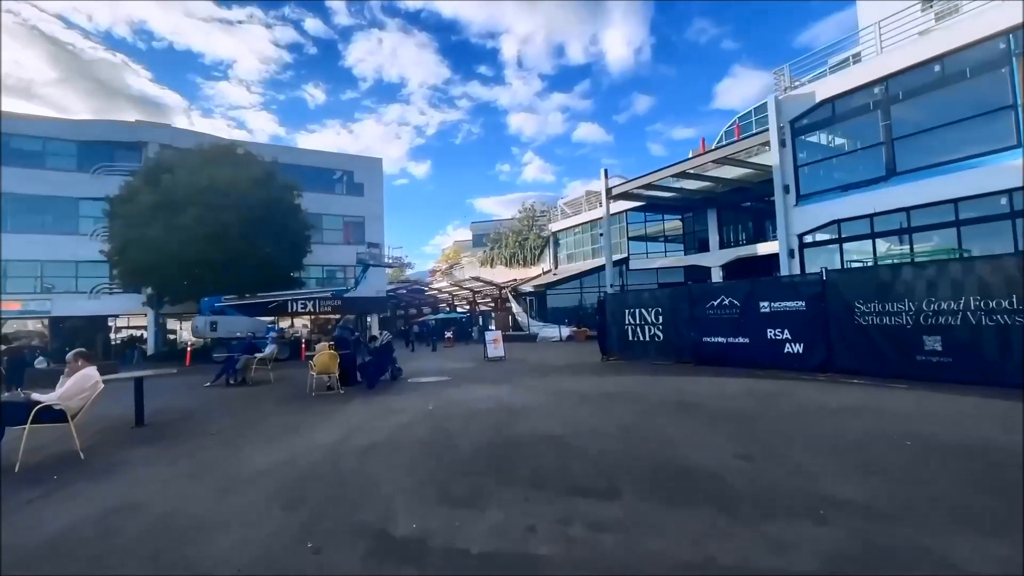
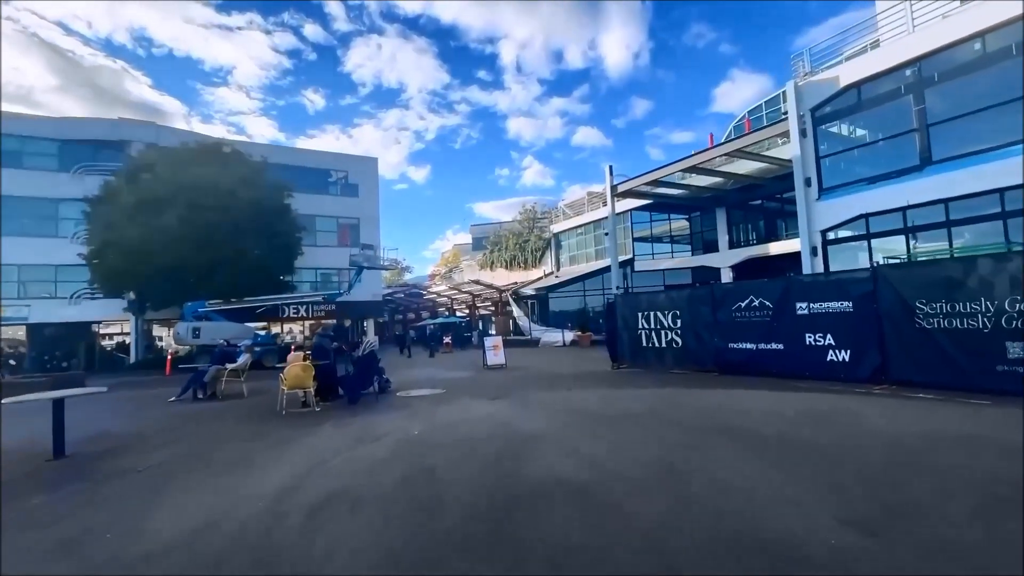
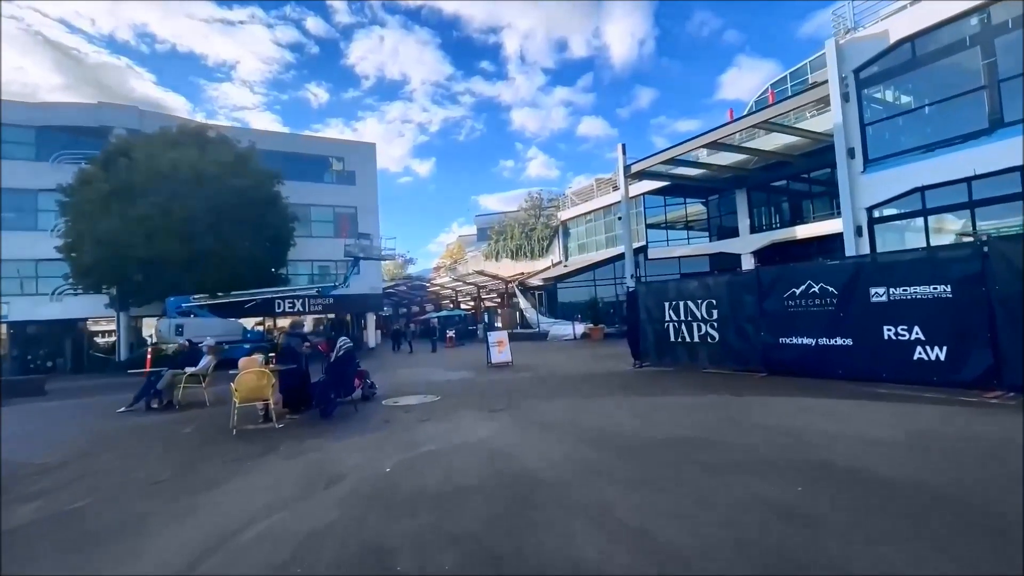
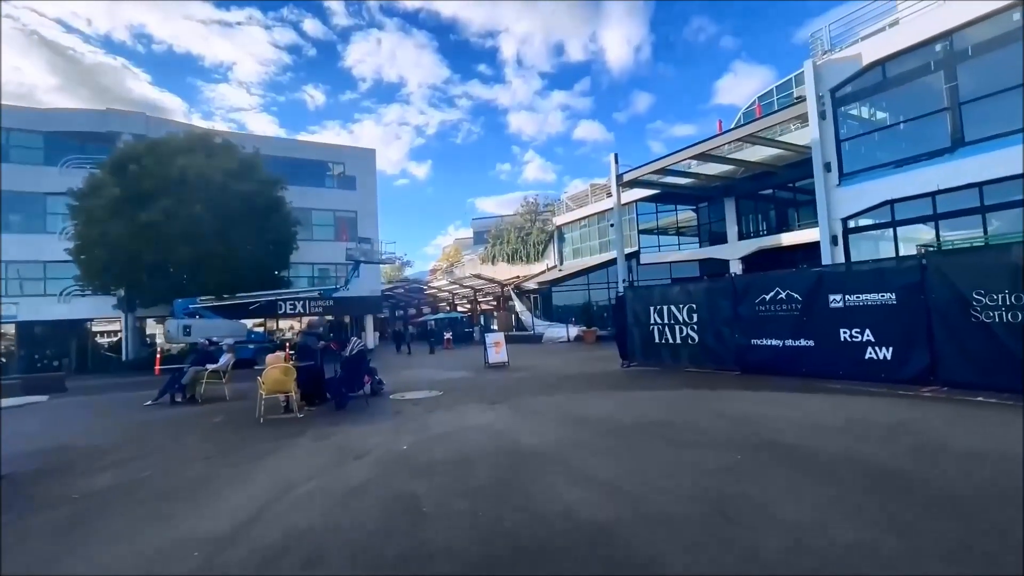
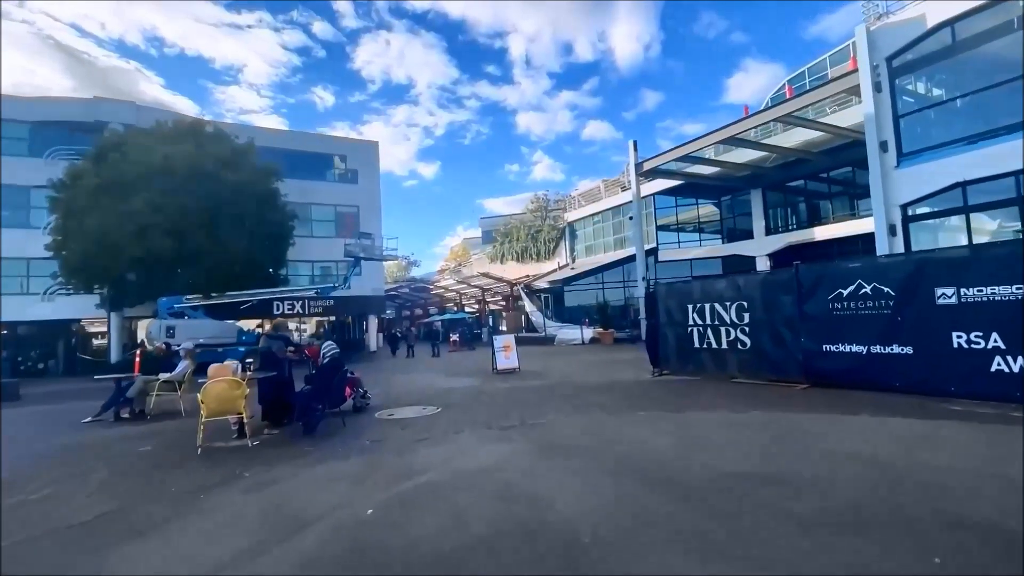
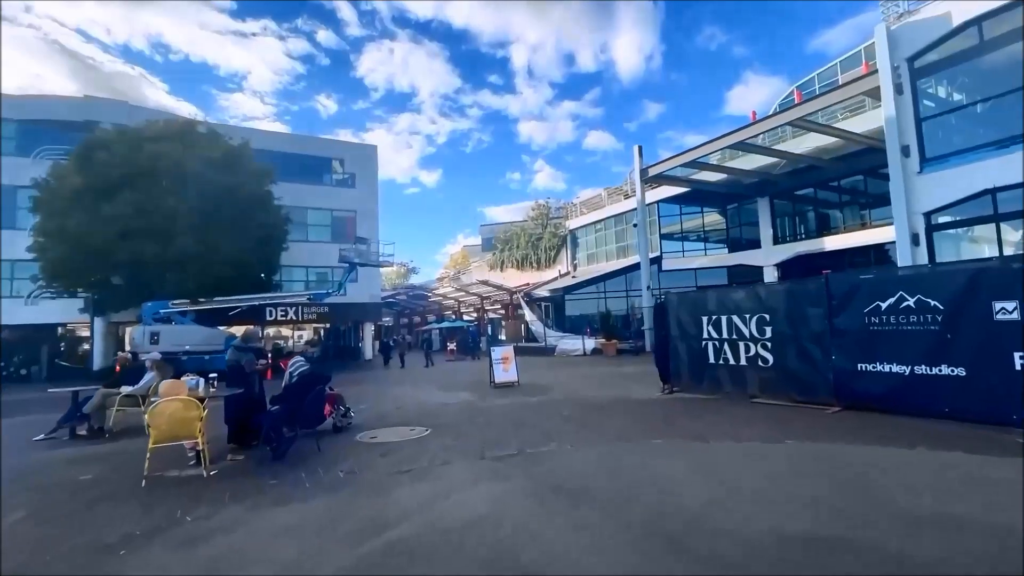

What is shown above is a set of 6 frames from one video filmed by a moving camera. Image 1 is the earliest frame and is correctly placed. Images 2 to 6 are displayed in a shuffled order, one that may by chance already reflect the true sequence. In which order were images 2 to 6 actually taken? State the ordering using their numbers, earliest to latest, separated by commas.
2, 4, 3, 5, 6
